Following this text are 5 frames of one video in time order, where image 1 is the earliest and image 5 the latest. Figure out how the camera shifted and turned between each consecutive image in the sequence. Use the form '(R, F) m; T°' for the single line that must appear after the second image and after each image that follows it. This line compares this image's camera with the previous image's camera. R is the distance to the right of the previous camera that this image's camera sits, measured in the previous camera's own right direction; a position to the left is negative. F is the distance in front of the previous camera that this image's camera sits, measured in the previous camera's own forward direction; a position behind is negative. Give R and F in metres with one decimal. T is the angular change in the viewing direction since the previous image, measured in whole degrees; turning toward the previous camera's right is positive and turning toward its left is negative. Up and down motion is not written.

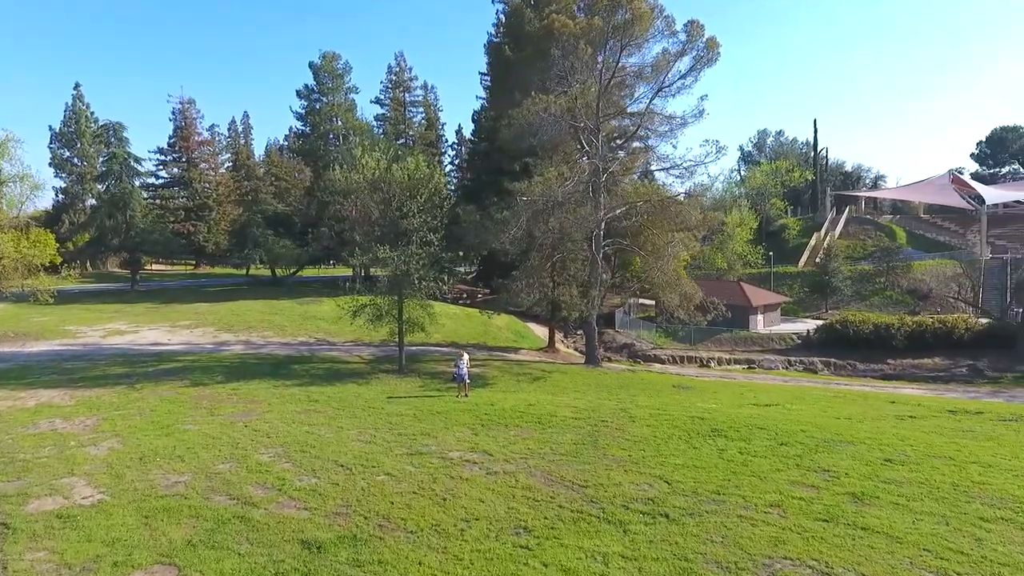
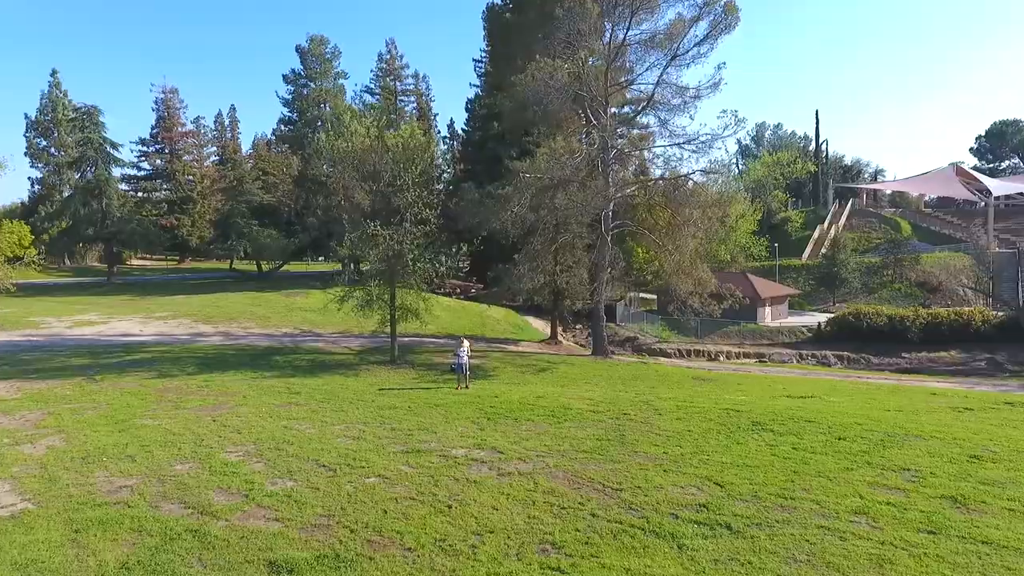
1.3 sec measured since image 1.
(-0.4, +1.9) m; +1°
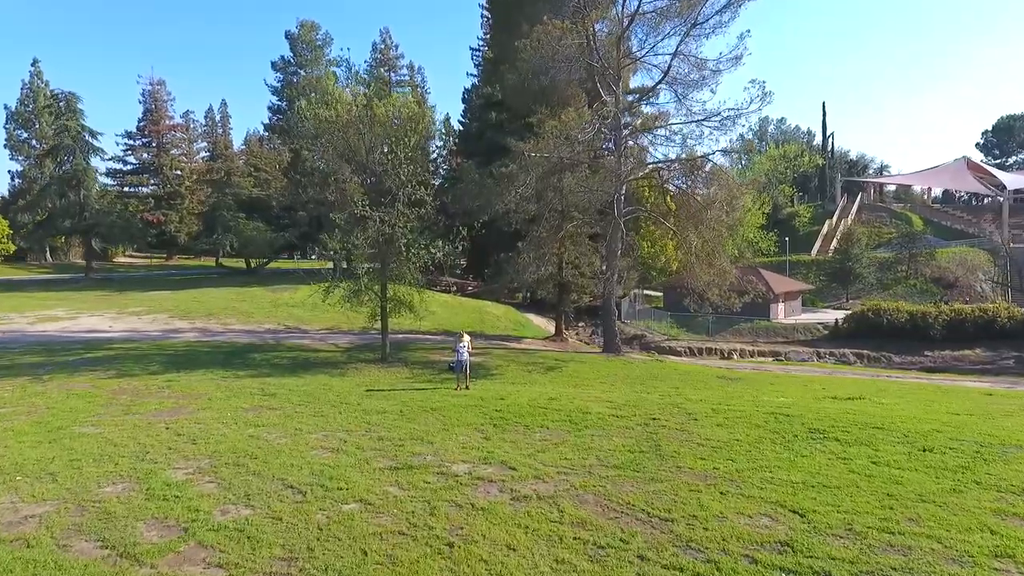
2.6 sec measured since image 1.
(-0.3, +2.0) m; 0°
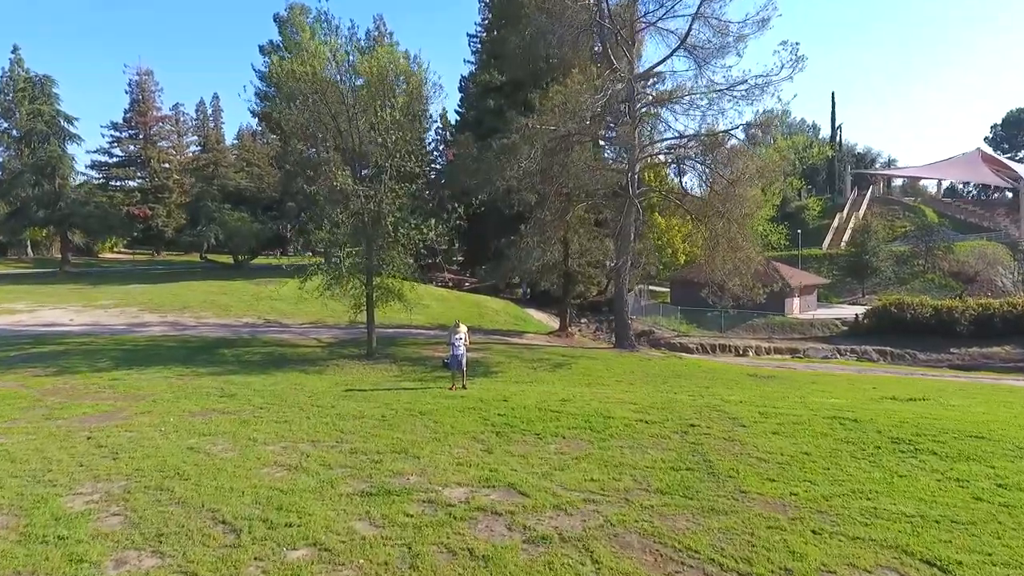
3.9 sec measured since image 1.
(-0.1, +2.1) m; 0°
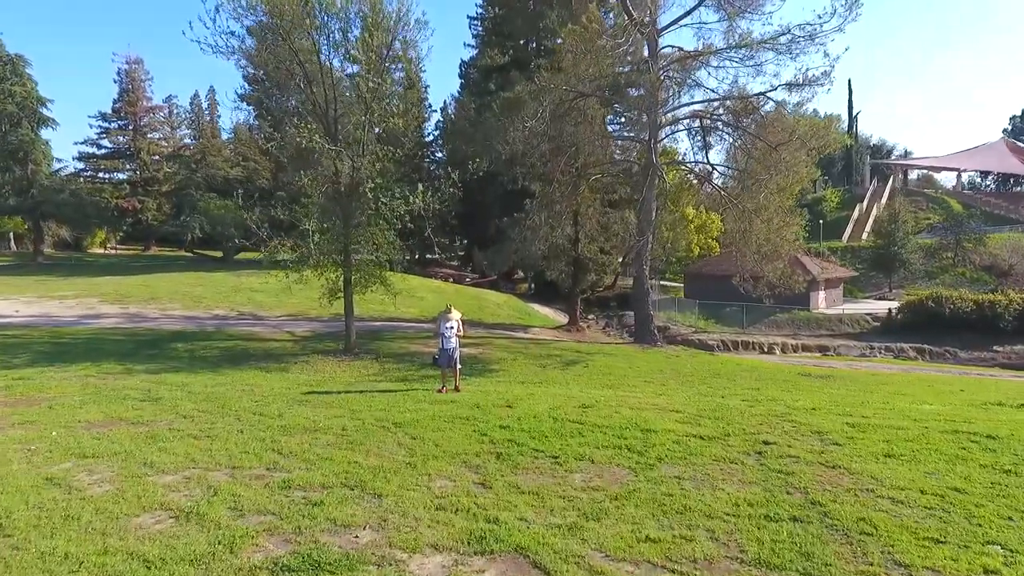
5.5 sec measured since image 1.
(-0.1, +2.5) m; 0°
